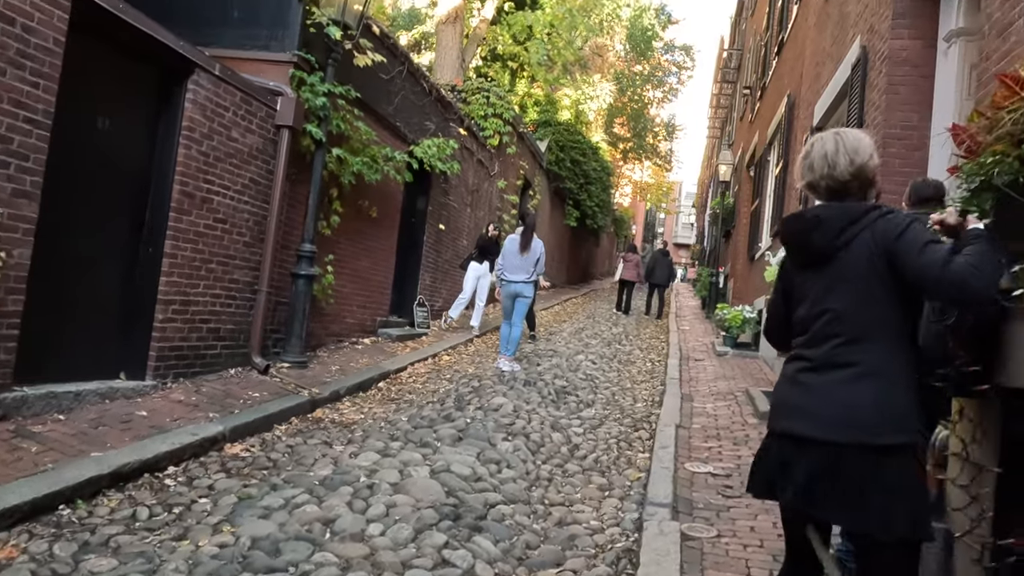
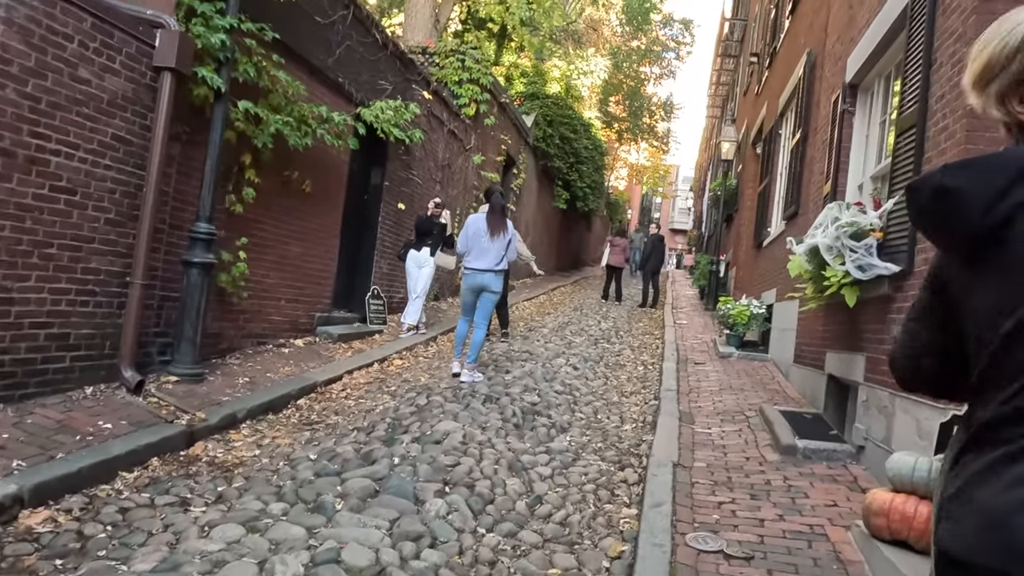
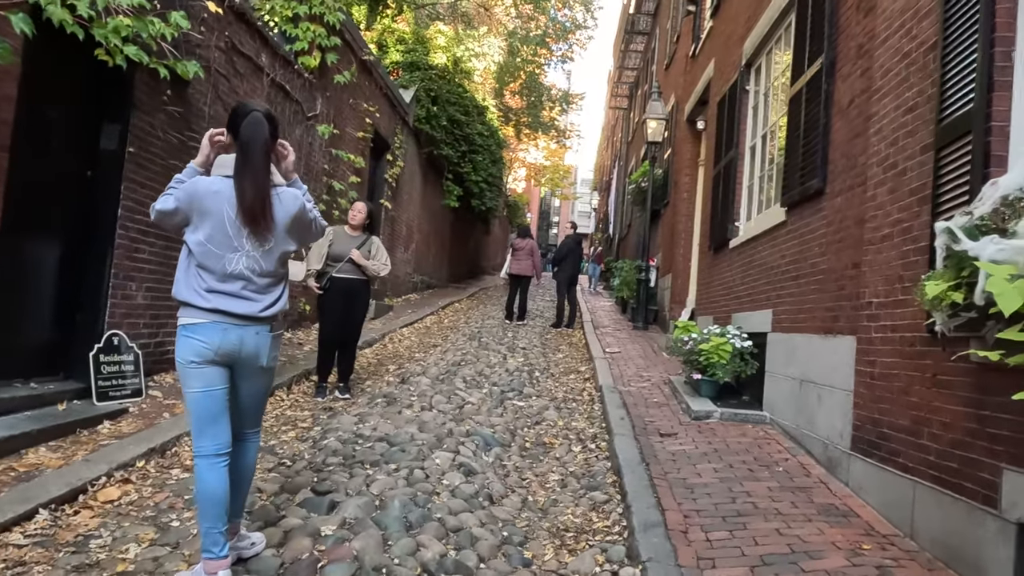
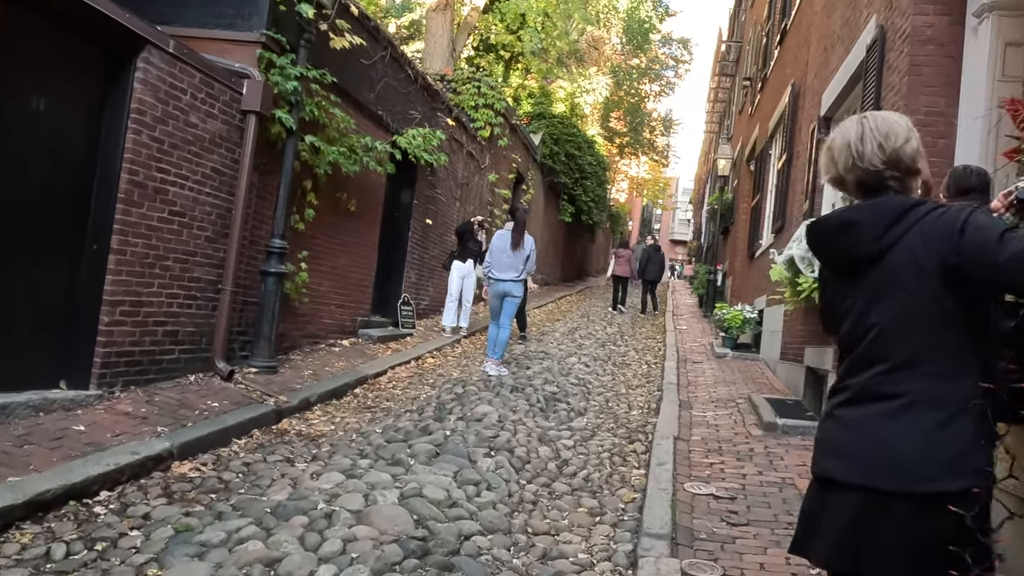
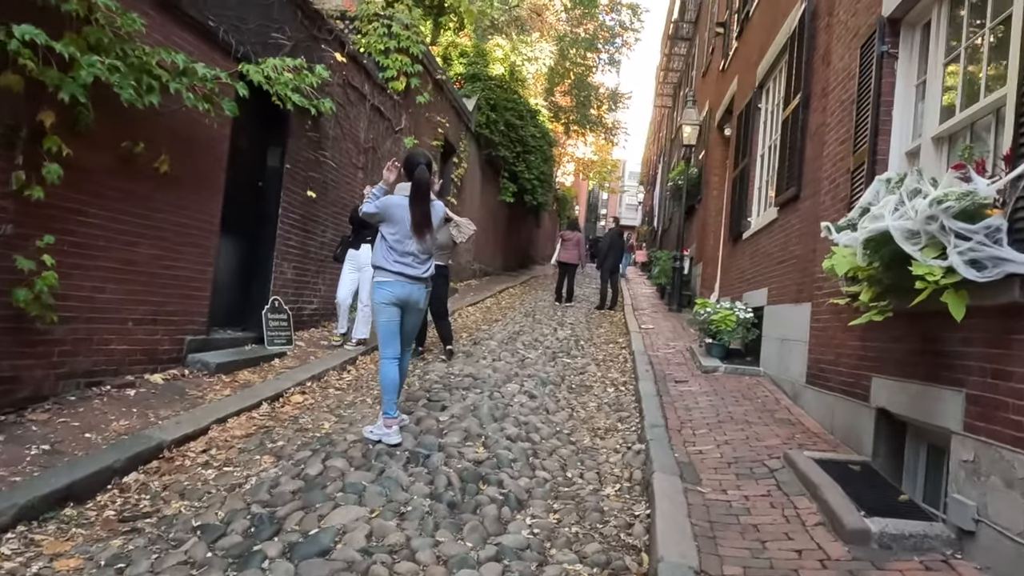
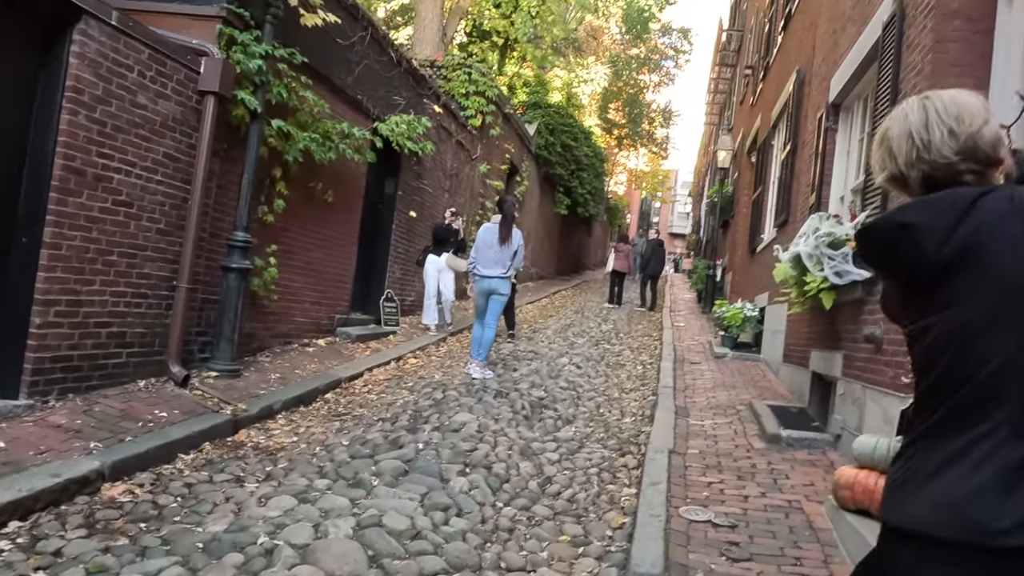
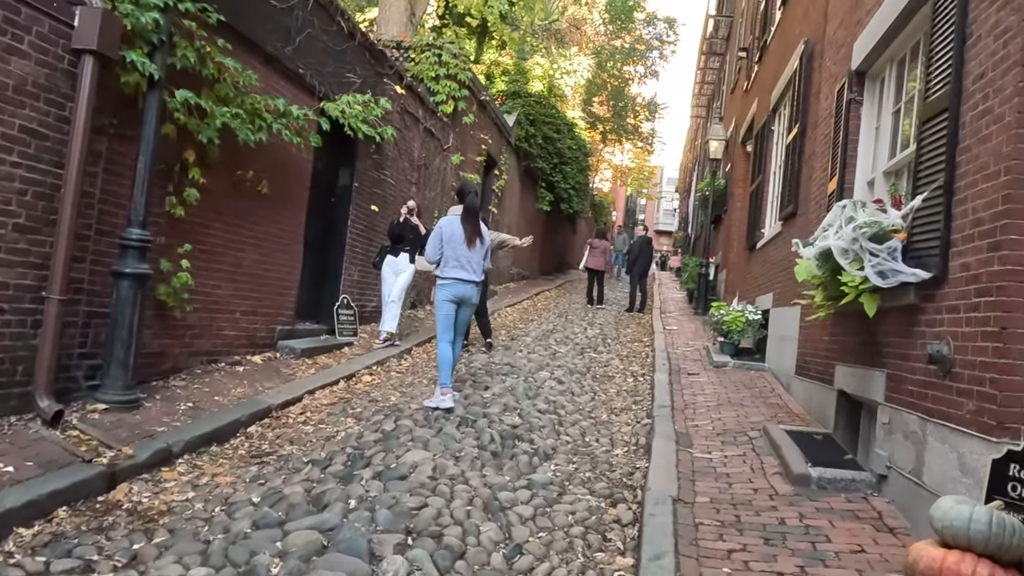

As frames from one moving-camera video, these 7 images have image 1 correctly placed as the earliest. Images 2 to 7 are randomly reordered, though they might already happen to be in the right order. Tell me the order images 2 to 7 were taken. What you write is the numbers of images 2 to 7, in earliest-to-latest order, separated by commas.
4, 6, 2, 7, 5, 3
